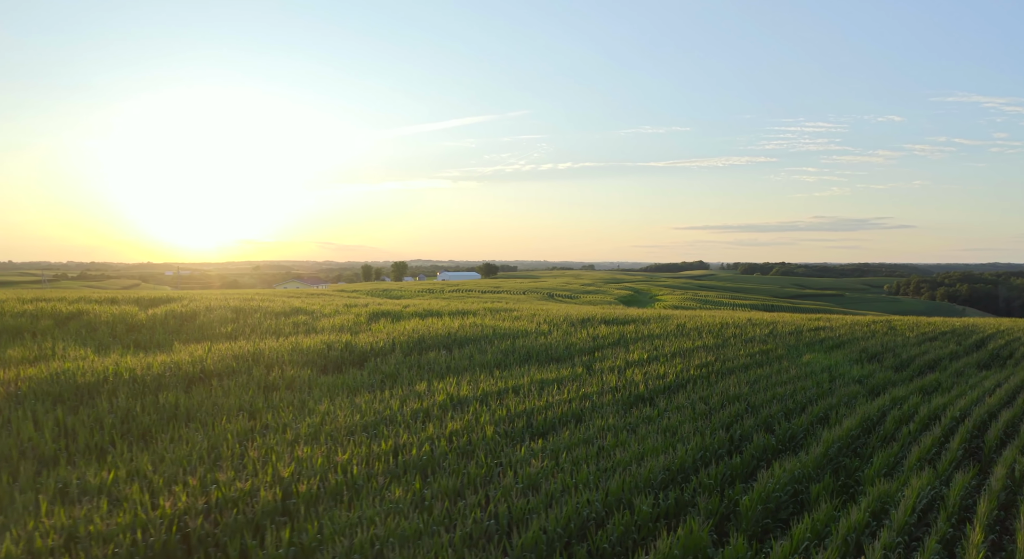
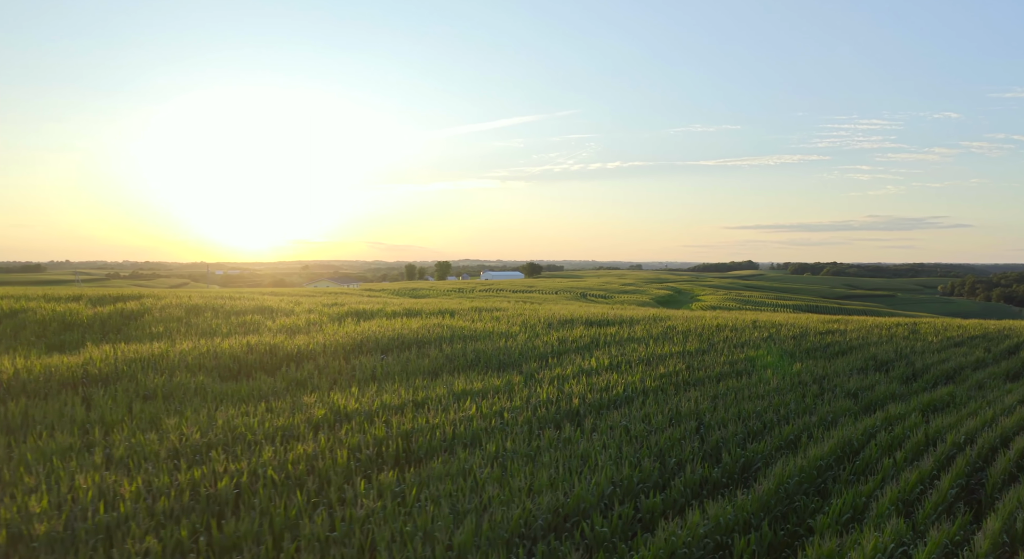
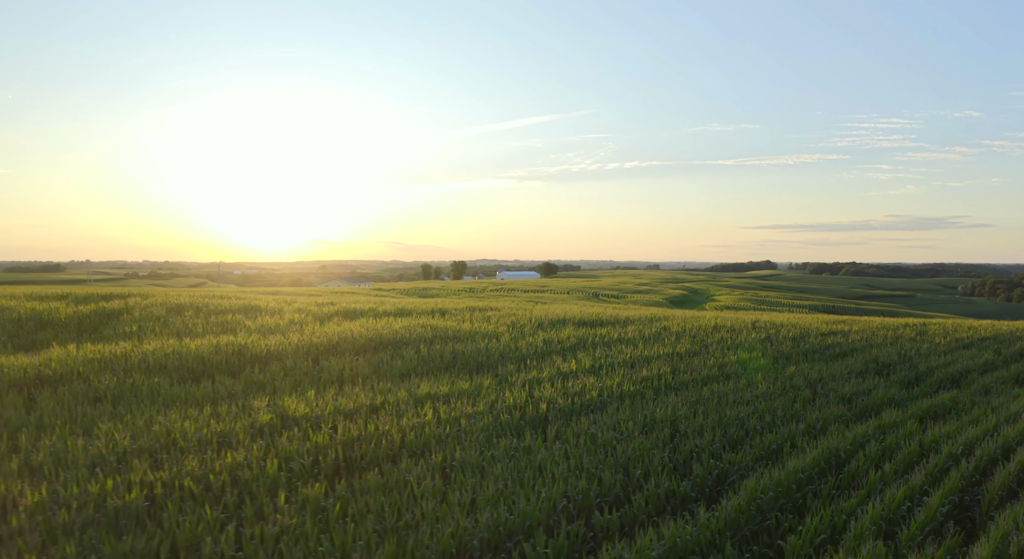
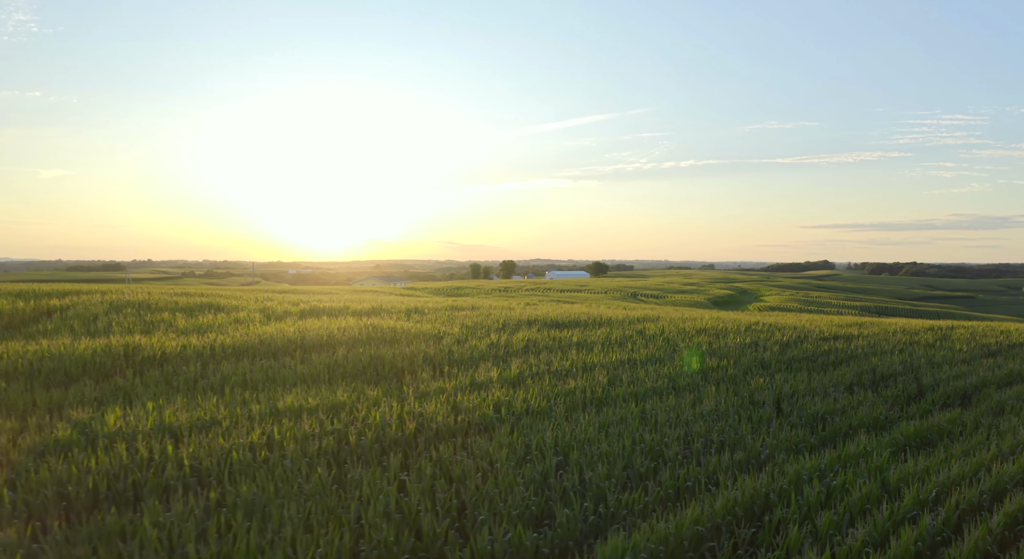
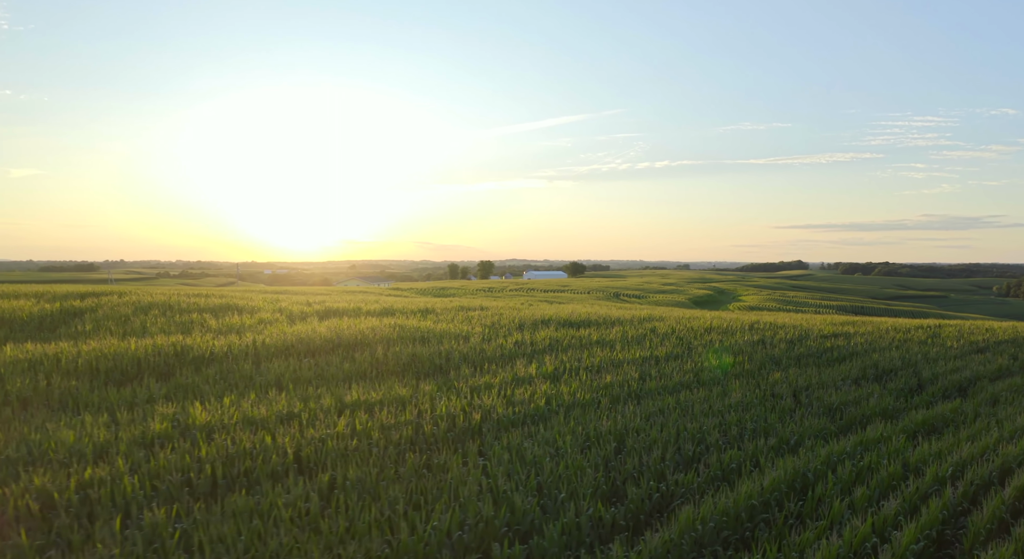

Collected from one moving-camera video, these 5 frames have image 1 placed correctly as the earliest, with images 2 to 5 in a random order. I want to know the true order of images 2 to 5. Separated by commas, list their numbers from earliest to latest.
2, 3, 5, 4
